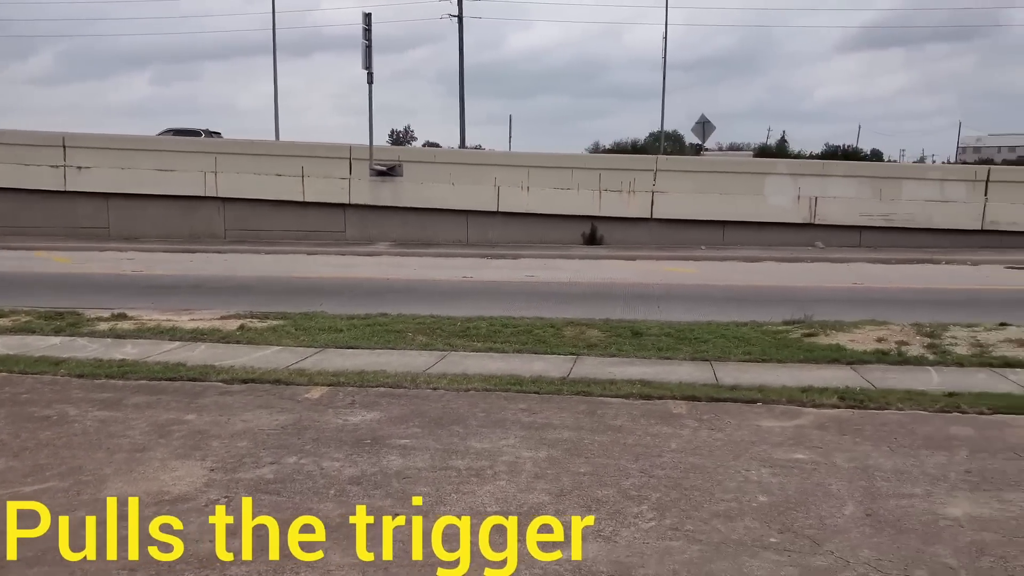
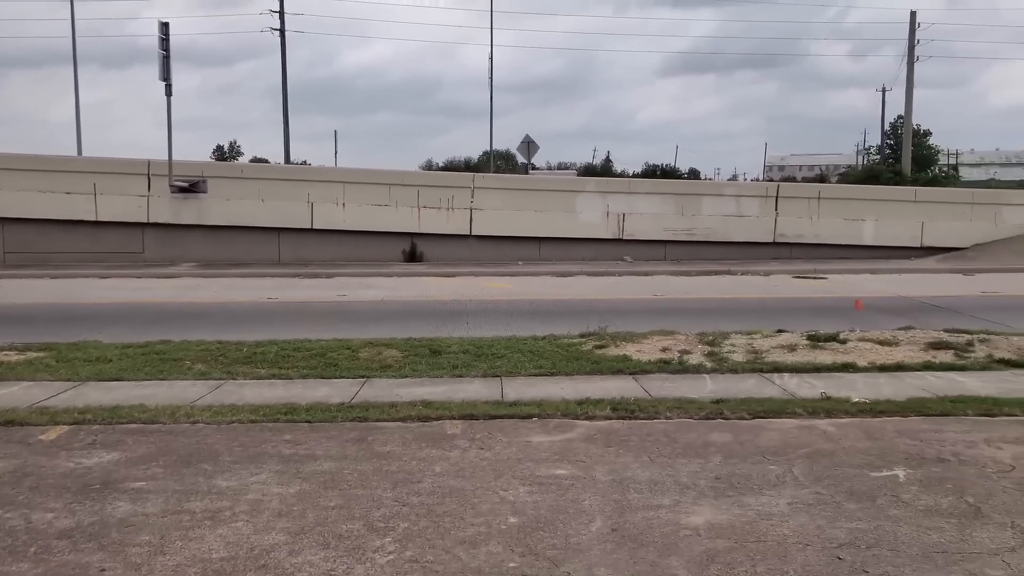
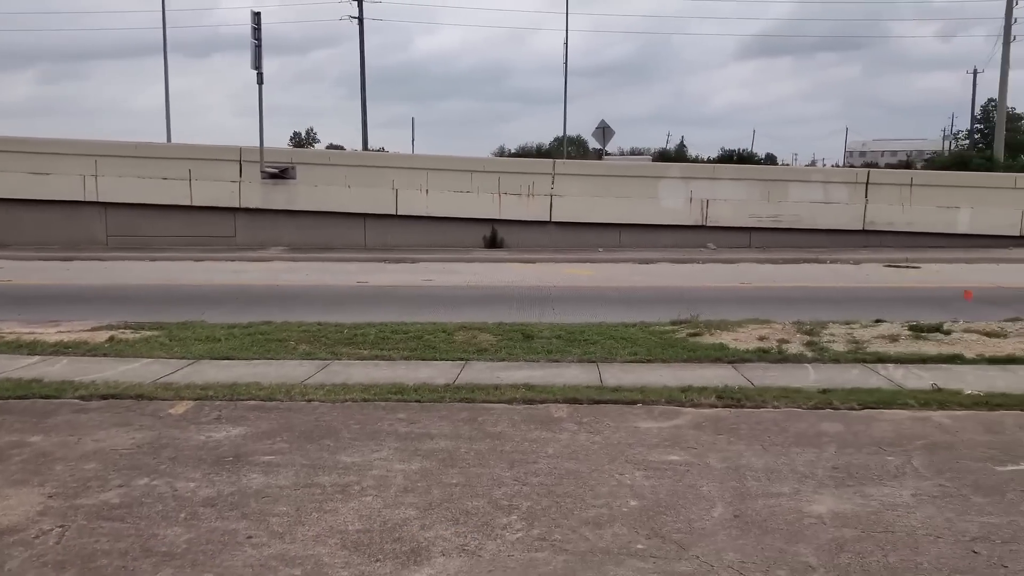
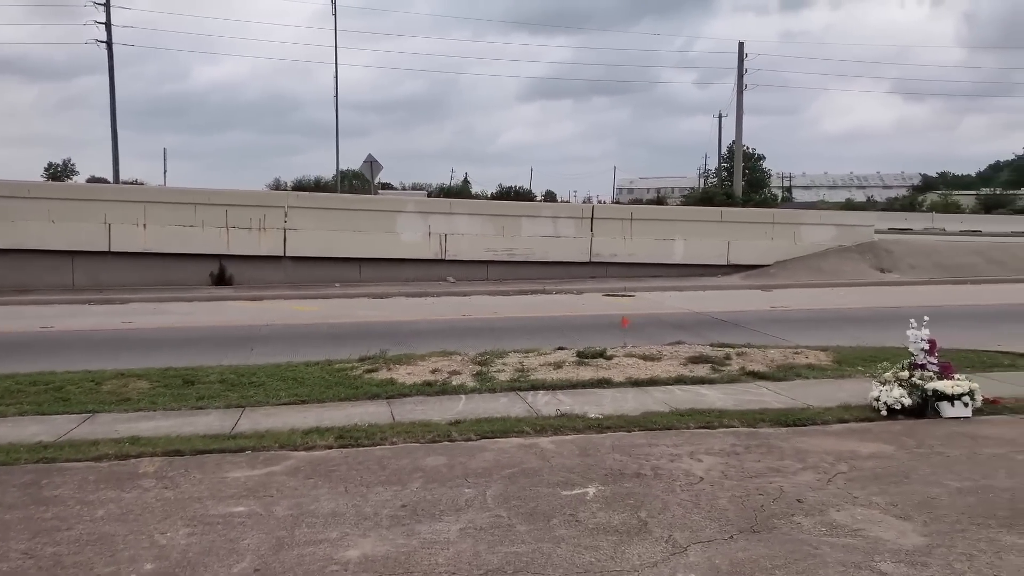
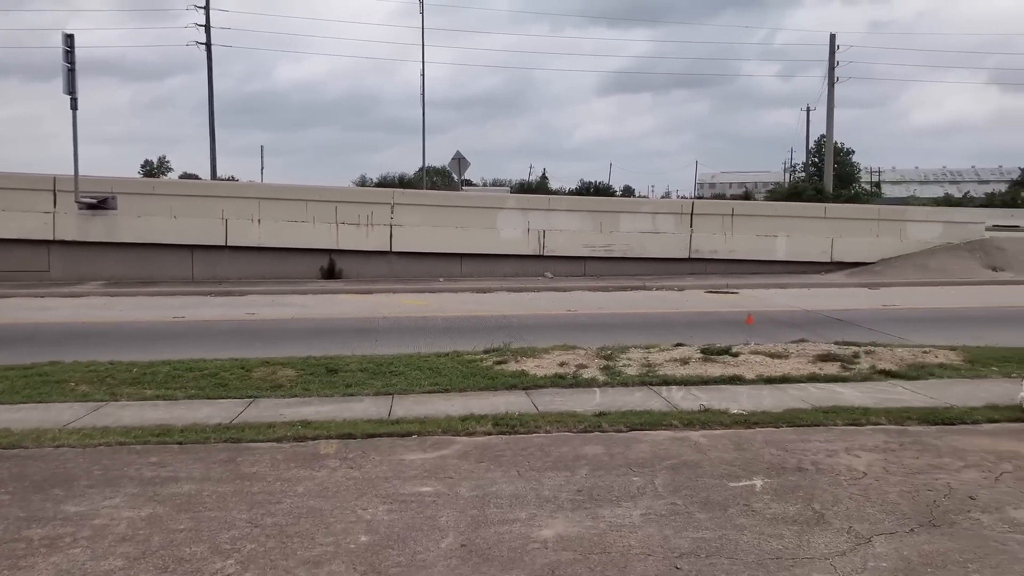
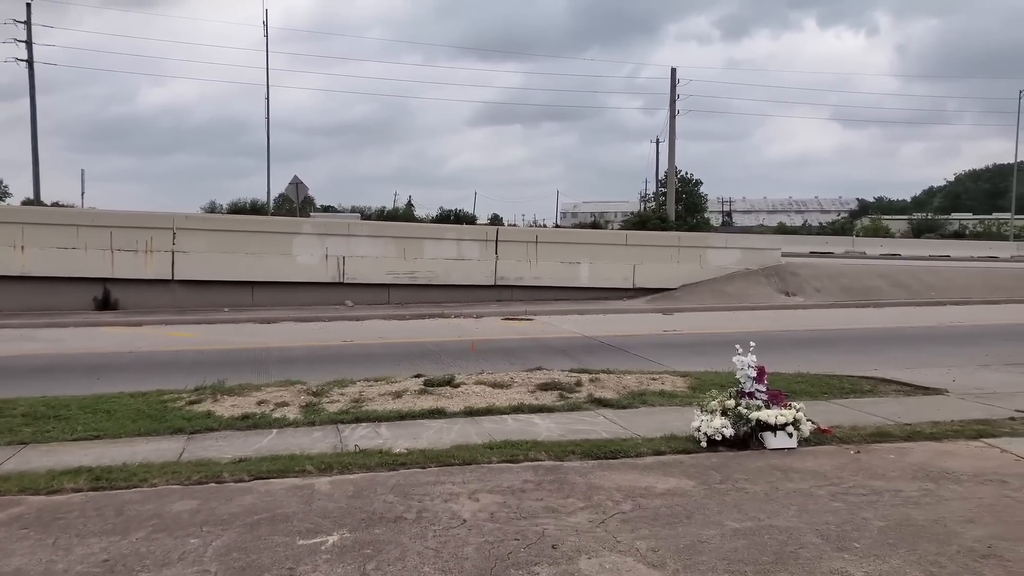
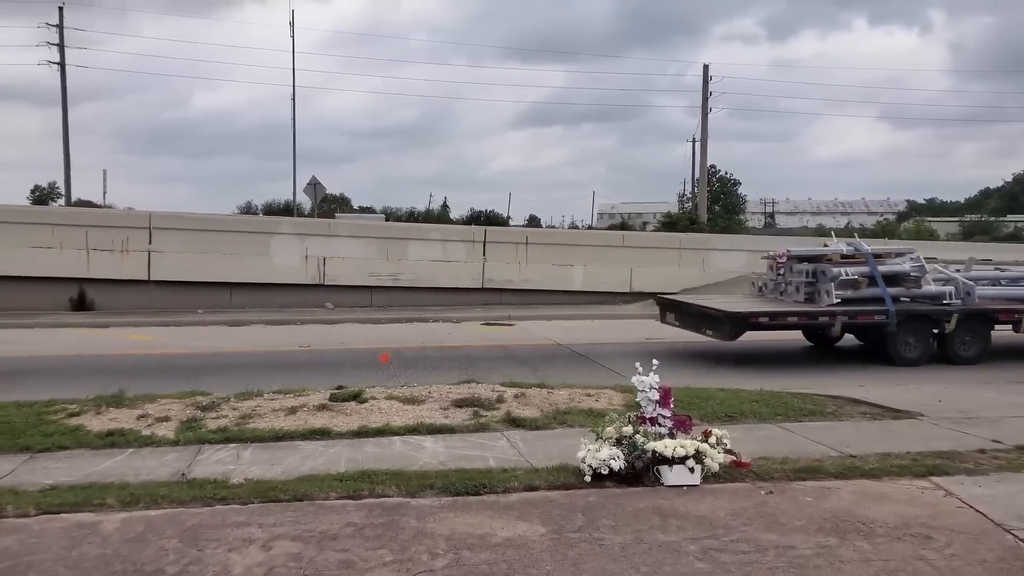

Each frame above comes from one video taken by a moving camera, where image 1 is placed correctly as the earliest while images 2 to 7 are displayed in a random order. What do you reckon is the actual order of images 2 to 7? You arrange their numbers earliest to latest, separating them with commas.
3, 2, 5, 4, 6, 7
